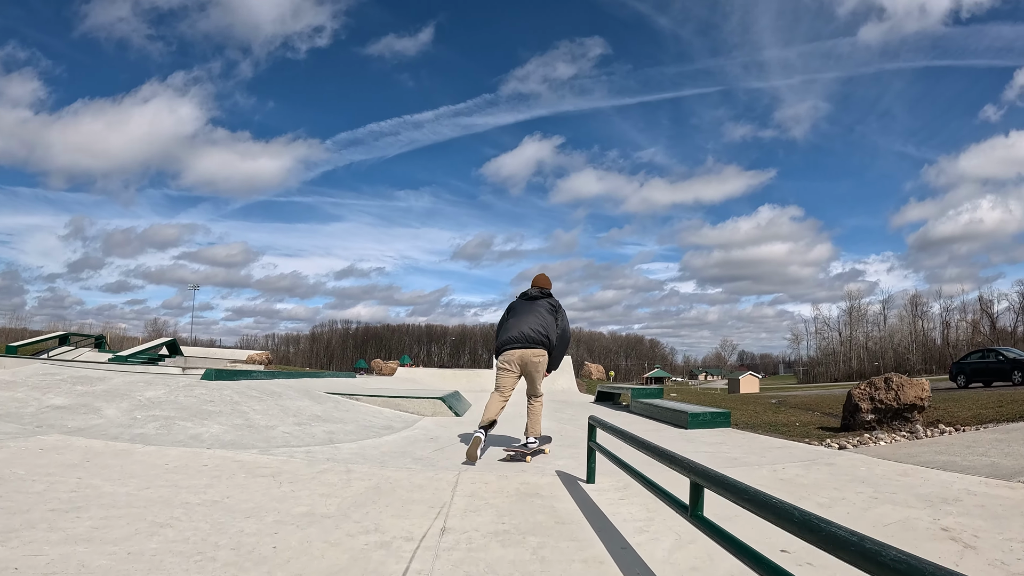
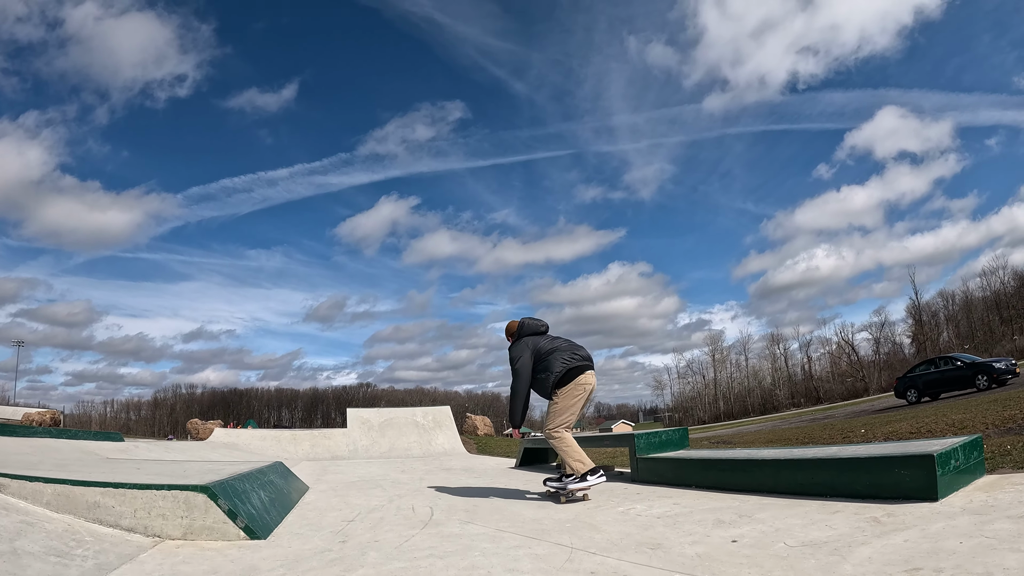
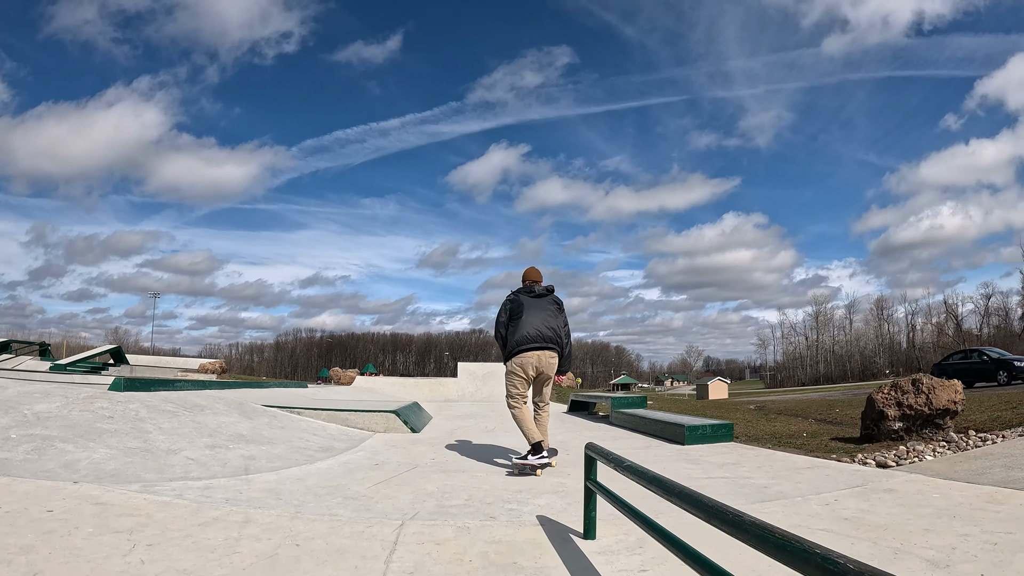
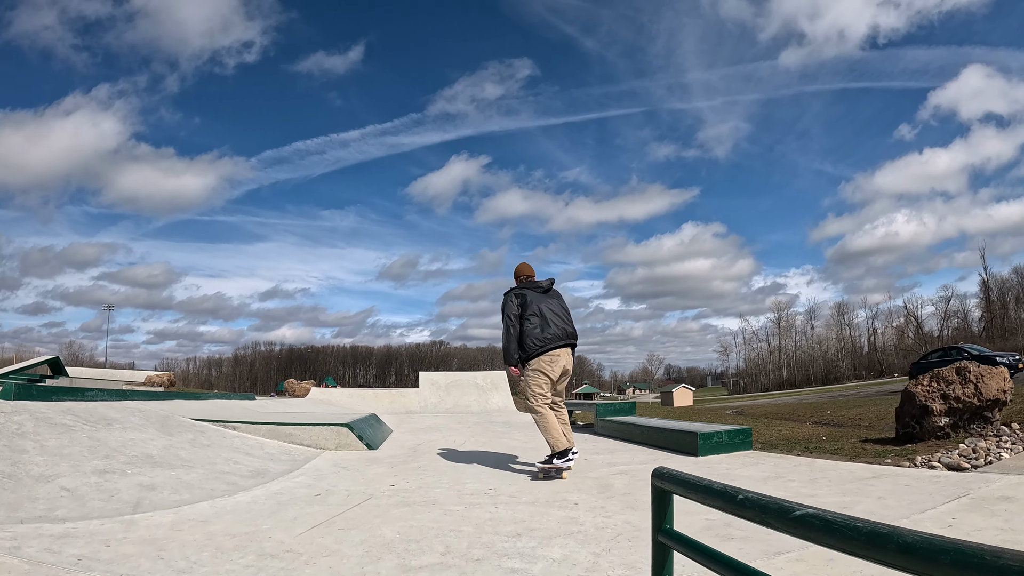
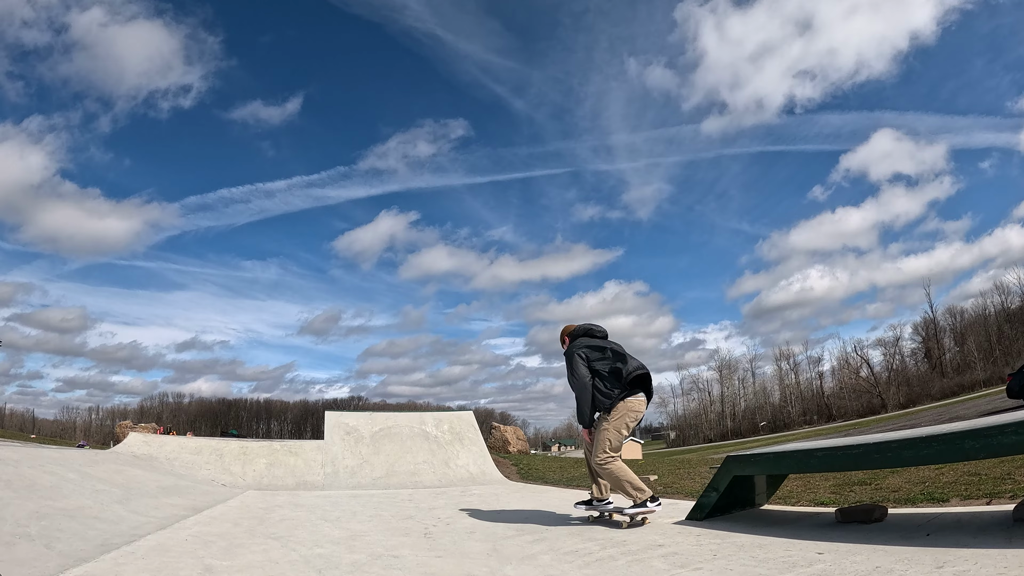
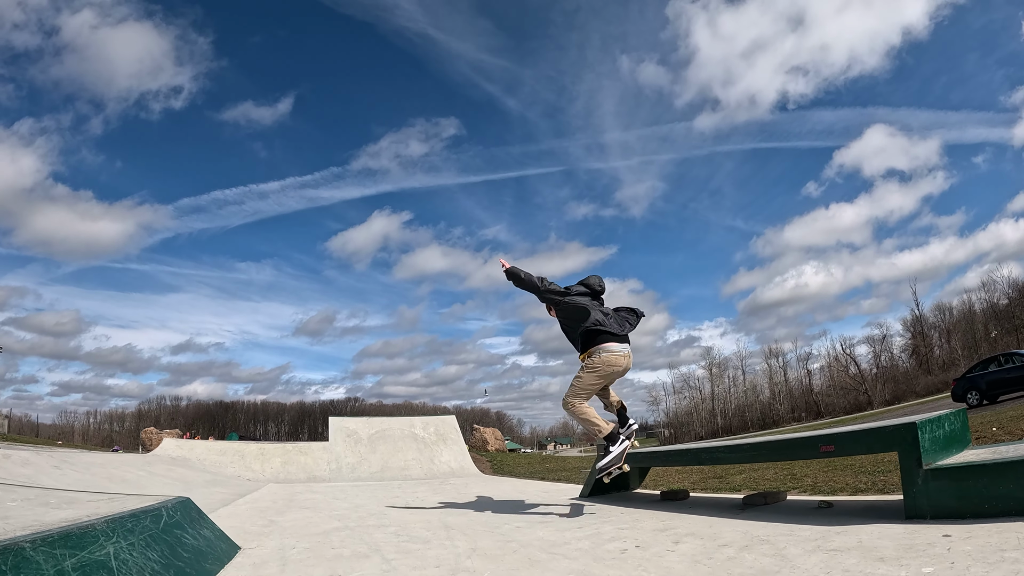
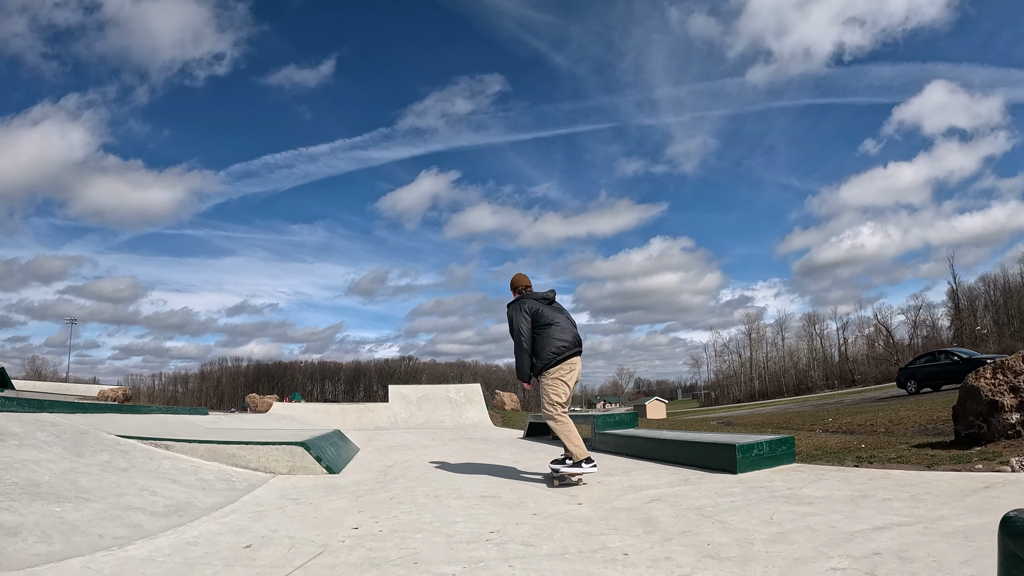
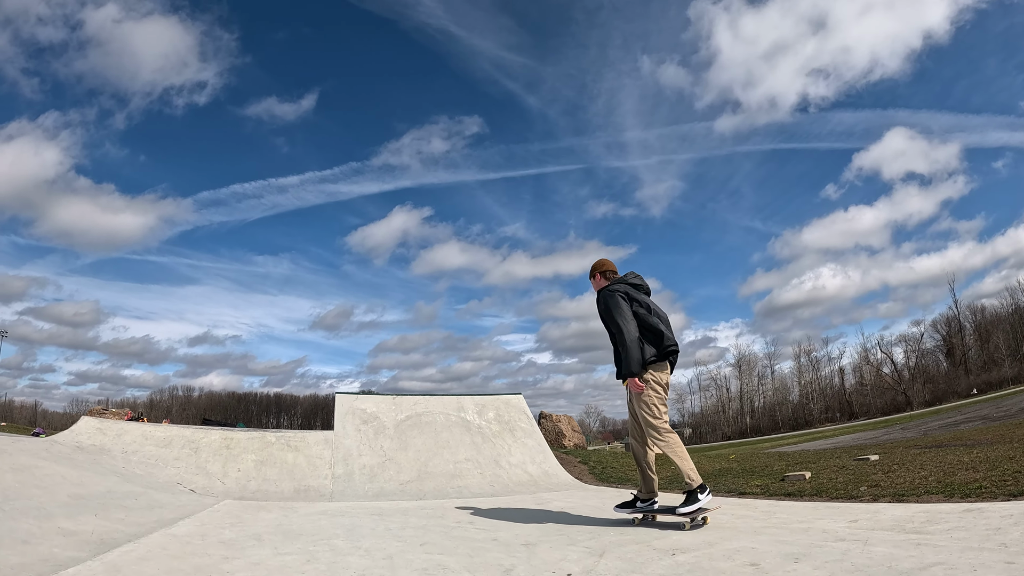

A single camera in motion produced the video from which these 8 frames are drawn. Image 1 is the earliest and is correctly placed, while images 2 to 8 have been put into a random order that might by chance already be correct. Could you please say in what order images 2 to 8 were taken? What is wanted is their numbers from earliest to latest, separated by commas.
3, 4, 7, 2, 6, 5, 8
